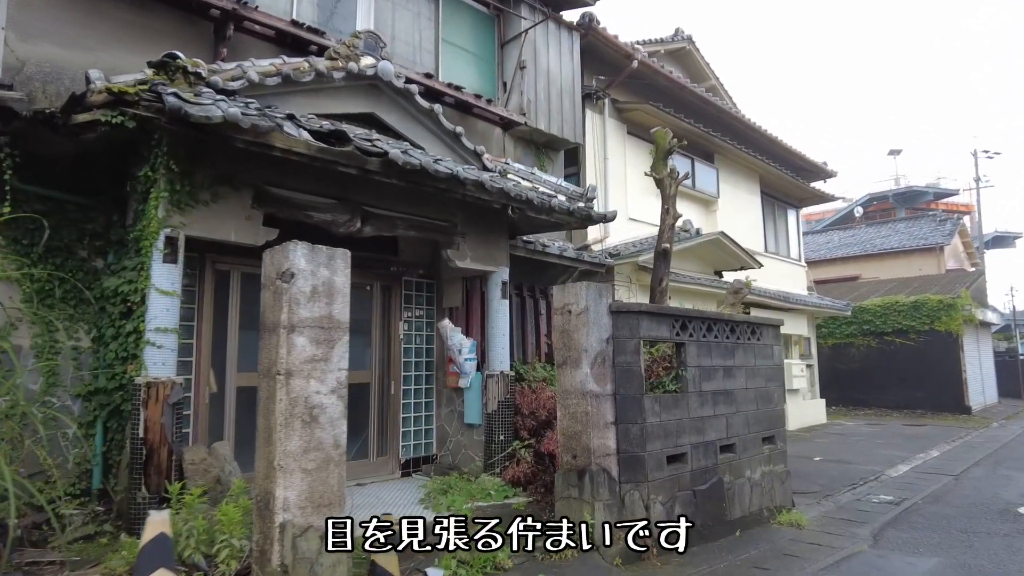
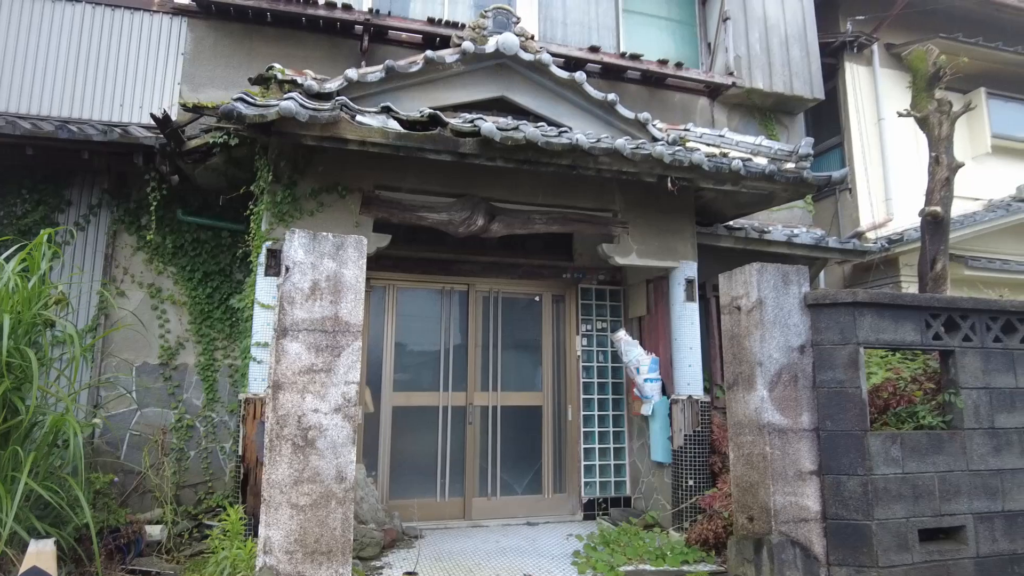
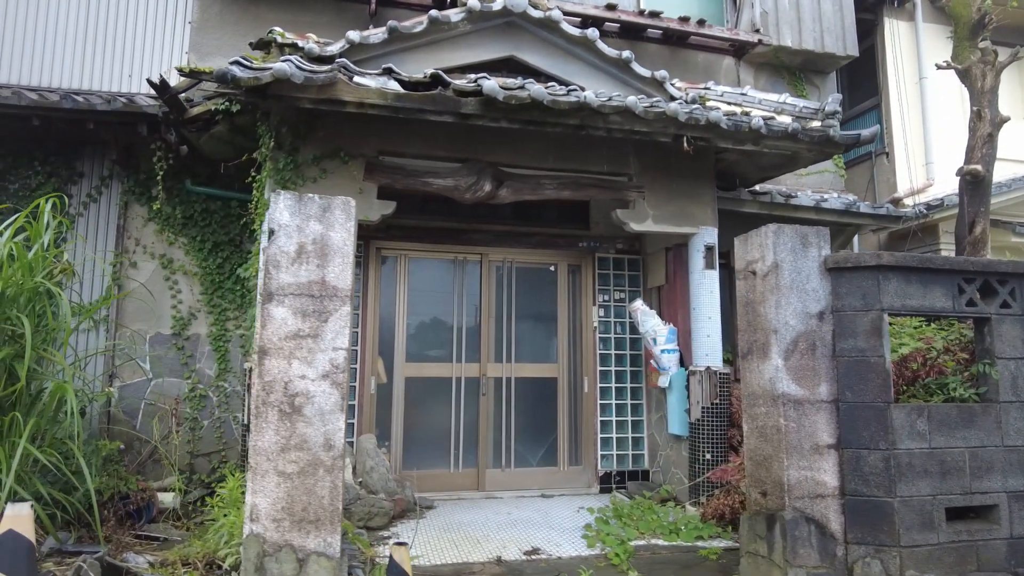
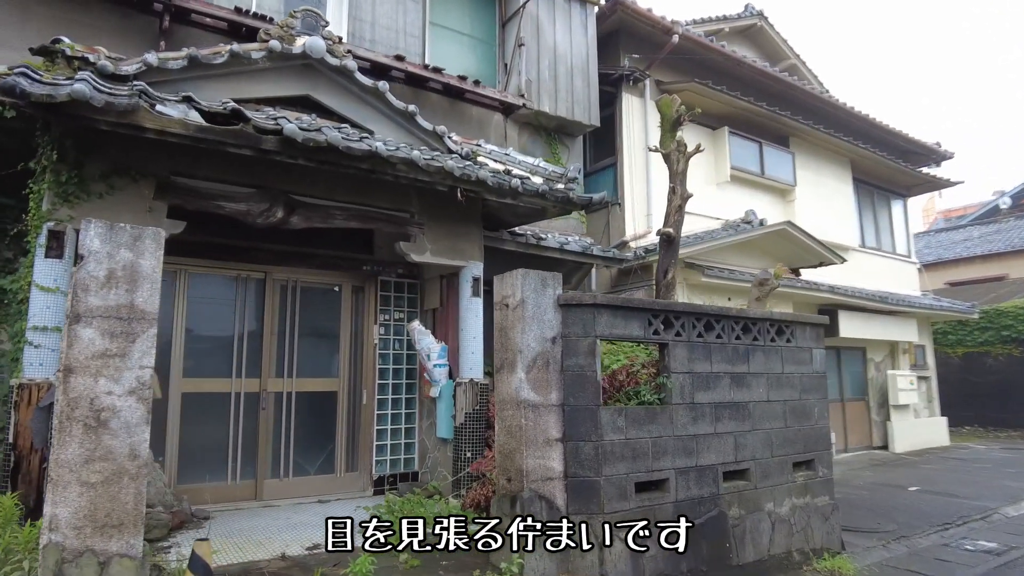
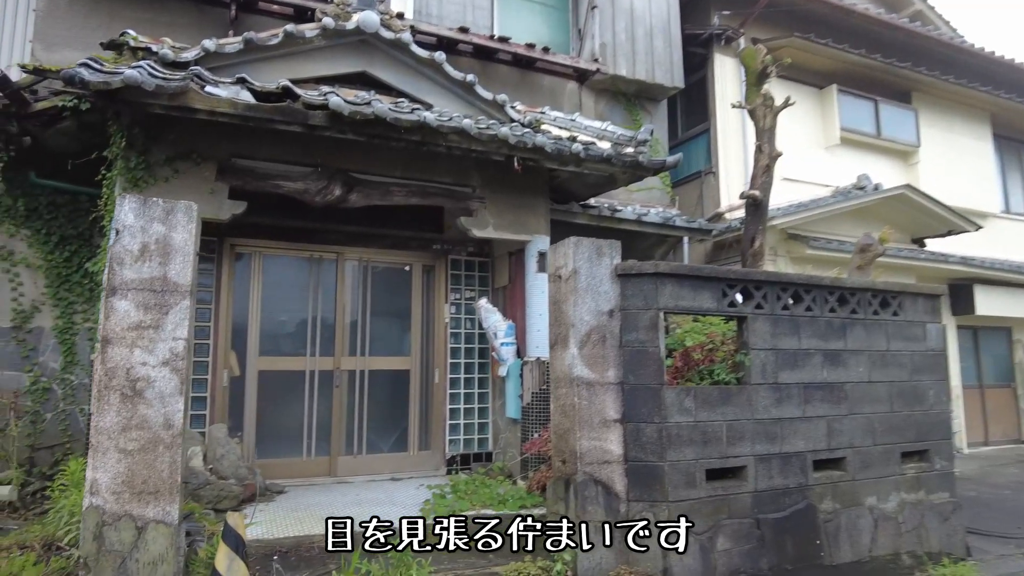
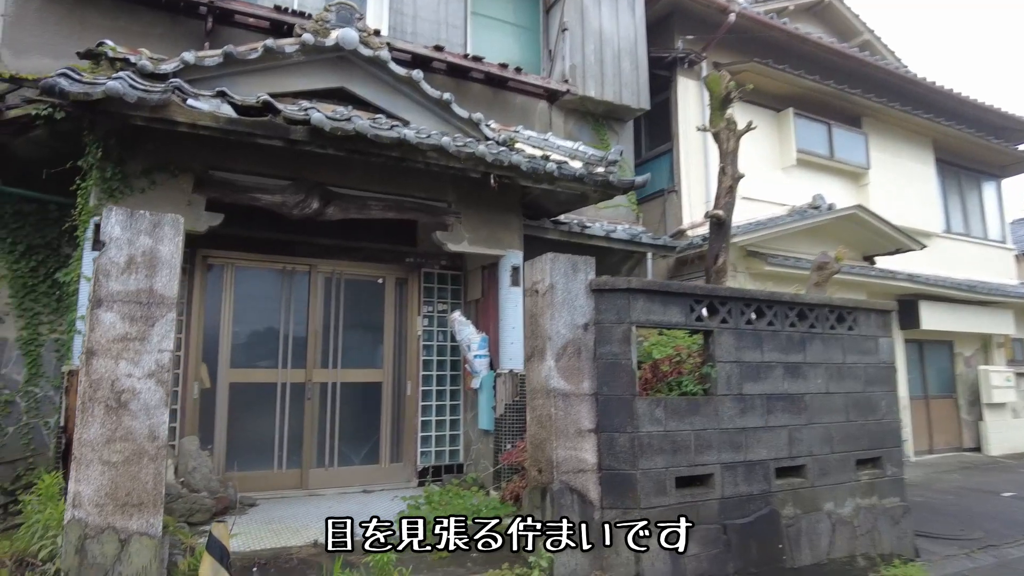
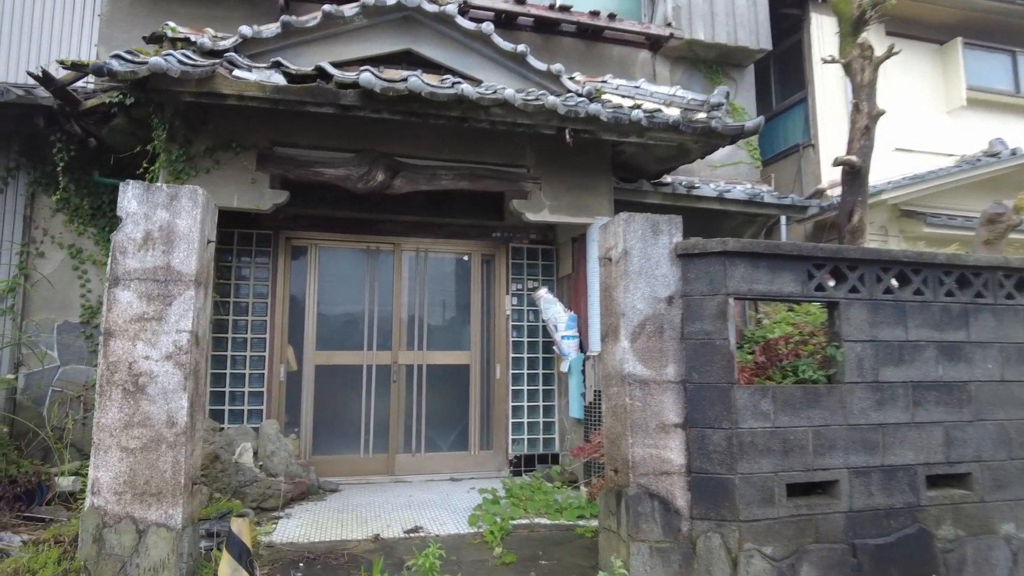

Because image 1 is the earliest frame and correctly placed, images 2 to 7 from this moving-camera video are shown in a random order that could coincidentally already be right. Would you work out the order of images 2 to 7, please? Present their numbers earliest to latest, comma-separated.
4, 6, 5, 7, 3, 2
